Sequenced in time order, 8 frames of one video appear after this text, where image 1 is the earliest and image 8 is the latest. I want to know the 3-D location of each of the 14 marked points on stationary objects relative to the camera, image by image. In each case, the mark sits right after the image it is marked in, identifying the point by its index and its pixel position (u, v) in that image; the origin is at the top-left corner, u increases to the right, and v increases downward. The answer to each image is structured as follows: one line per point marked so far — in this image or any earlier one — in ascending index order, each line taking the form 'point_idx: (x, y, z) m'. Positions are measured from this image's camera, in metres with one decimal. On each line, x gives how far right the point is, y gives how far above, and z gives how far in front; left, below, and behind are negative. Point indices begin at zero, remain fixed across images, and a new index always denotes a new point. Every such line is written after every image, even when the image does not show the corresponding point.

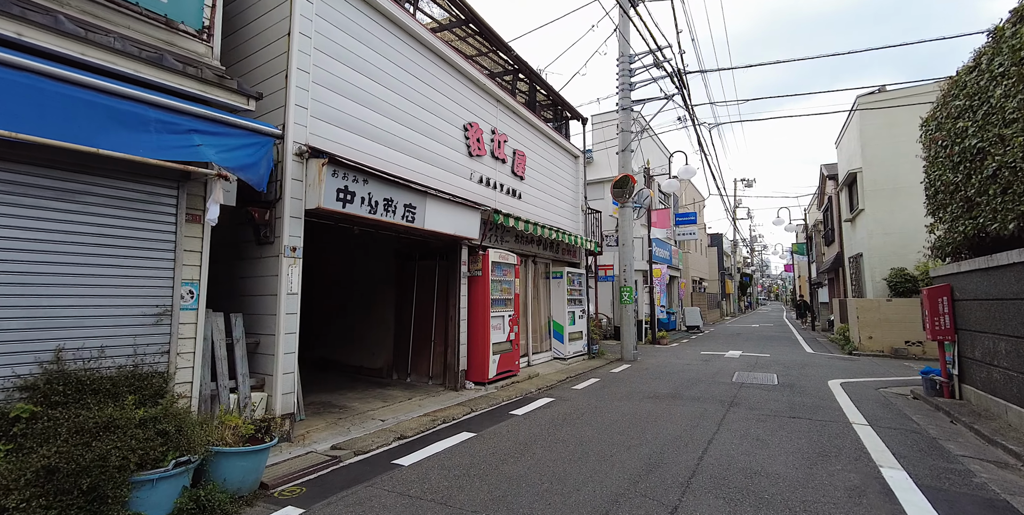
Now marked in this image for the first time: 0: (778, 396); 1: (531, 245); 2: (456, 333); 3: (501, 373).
0: (+4.3, -2.3, +7.5) m
1: (+0.4, +0.3, +9.8) m
2: (-0.9, -1.2, +7.4) m
3: (-0.2, -2.0, +7.9) m
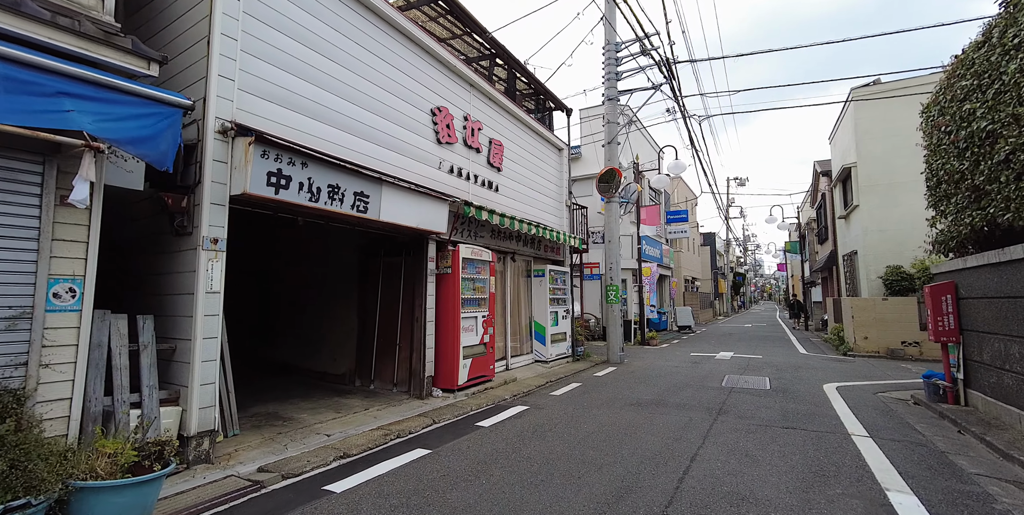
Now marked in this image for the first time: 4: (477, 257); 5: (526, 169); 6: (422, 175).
0: (+3.9, -2.2, +6.9) m
1: (0.0, +0.3, +9.2) m
2: (-1.3, -1.2, +6.8) m
3: (-0.6, -1.9, +7.4) m
4: (-0.6, 0.0, +7.6) m
5: (+0.3, +1.9, +10.1) m
6: (-1.4, +1.2, +6.8) m
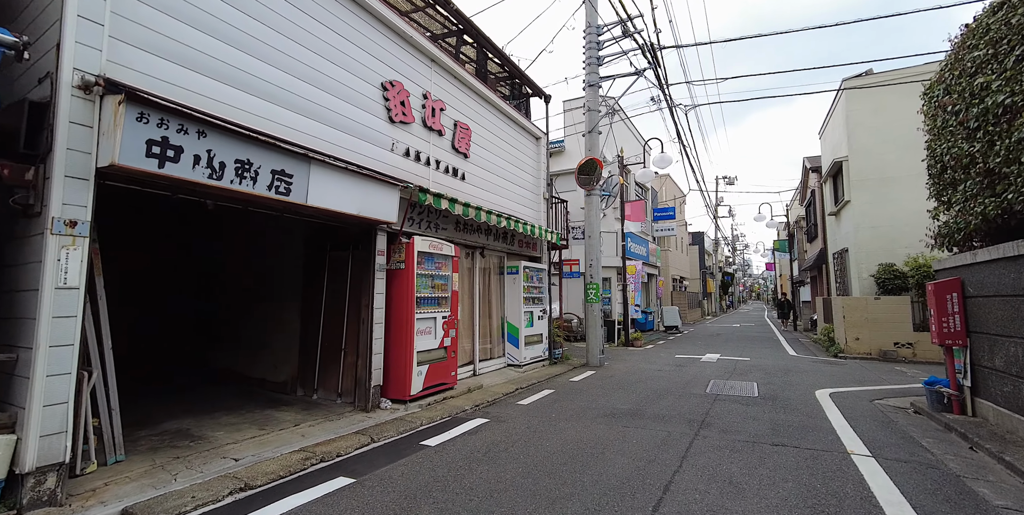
0: (+3.4, -2.1, +6.3) m
1: (-0.6, +0.4, +8.5) m
2: (-1.9, -1.1, +6.0) m
3: (-1.2, -1.8, +6.6) m
4: (-1.1, +0.1, +6.8) m
5: (-0.3, +2.0, +9.4) m
6: (-1.9, +1.3, +6.0) m
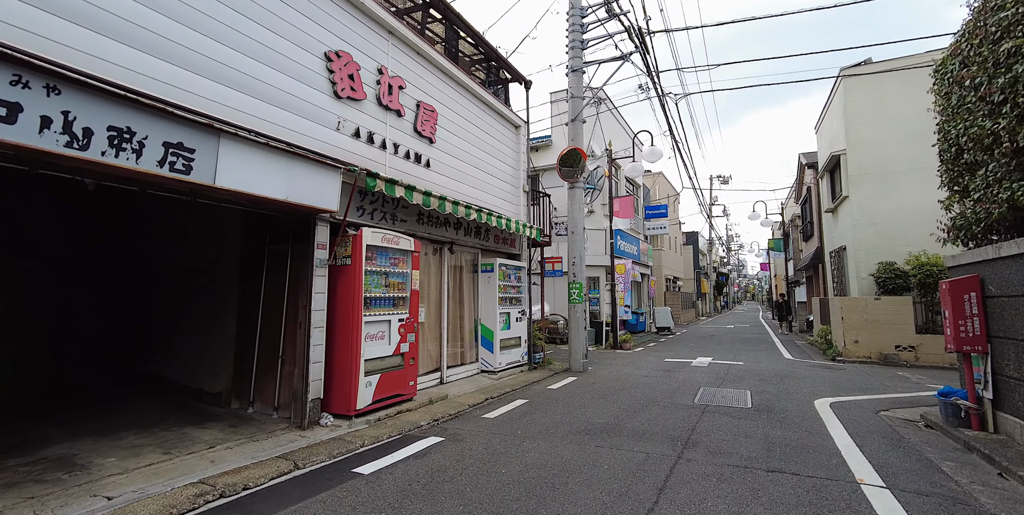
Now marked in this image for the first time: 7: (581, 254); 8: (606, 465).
0: (+2.9, -2.1, +5.5) m
1: (-1.1, +0.5, +7.7) m
2: (-2.3, -1.0, +5.2) m
3: (-1.6, -1.8, +5.8) m
4: (-1.6, +0.2, +6.0) m
5: (-0.8, +2.1, +8.6) m
6: (-2.4, +1.4, +5.2) m
7: (+1.6, +0.1, +10.6) m
8: (+0.9, -2.0, +4.3) m
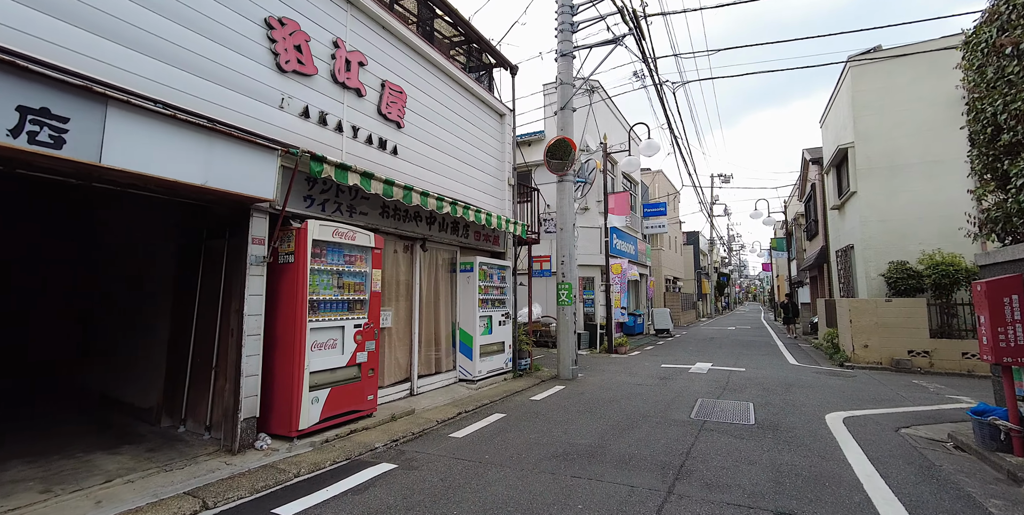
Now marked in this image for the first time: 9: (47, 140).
0: (+2.6, -2.0, +4.8) m
1: (-1.5, +0.5, +7.0) m
2: (-2.7, -1.0, +4.5) m
3: (-2.0, -1.7, +5.1) m
4: (-1.9, +0.2, +5.3) m
5: (-1.1, +2.1, +7.9) m
6: (-2.7, +1.4, +4.5) m
7: (+1.3, +0.1, +9.9) m
8: (+0.5, -1.9, +3.6) m
9: (-3.0, +0.8, +3.0) m
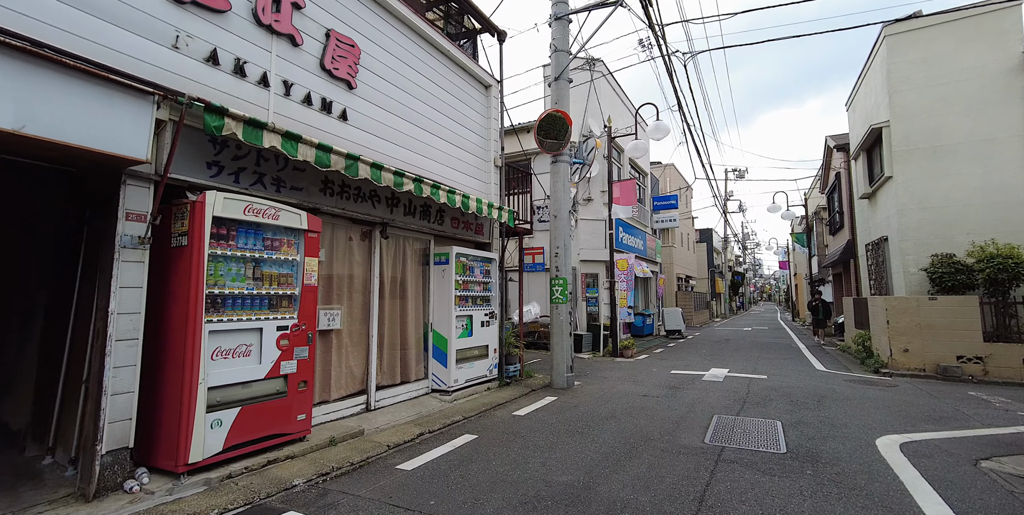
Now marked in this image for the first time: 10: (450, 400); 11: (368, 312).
0: (+2.2, -1.9, +3.6) m
1: (-1.8, +0.7, +5.9) m
2: (-3.0, -0.8, +3.4) m
3: (-2.3, -1.6, +4.0) m
4: (-2.3, +0.4, +4.2) m
5: (-1.4, +2.3, +6.8) m
6: (-3.1, +1.6, +3.4) m
7: (+1.0, +0.3, +8.7) m
8: (+0.2, -1.8, +2.4) m
9: (-3.4, +0.9, +1.9) m
10: (-0.9, -2.0, +6.7) m
11: (-1.8, -0.7, +5.9) m
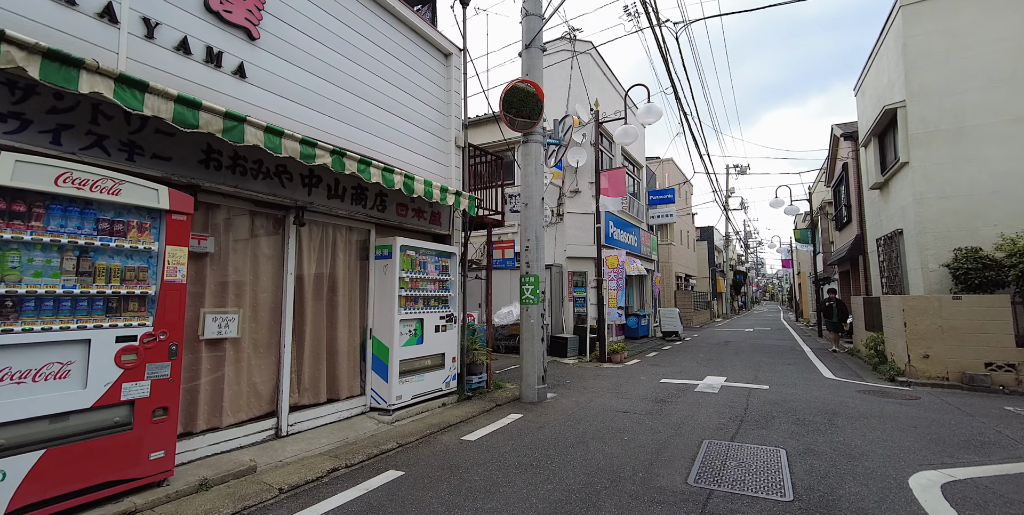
0: (+1.6, -1.8, +2.5) m
1: (-2.3, +0.8, +4.8) m
2: (-3.6, -0.7, +2.4) m
3: (-2.9, -1.5, +2.9) m
4: (-2.9, +0.4, +3.1) m
5: (-2.0, +2.4, +5.7) m
6: (-3.7, +1.7, +2.3) m
7: (+0.5, +0.4, +7.6) m
8: (-0.4, -1.7, +1.3) m
9: (-4.1, +1.0, +0.8) m
10: (-1.5, -2.0, +5.6) m
11: (-2.4, -0.6, +4.8) m
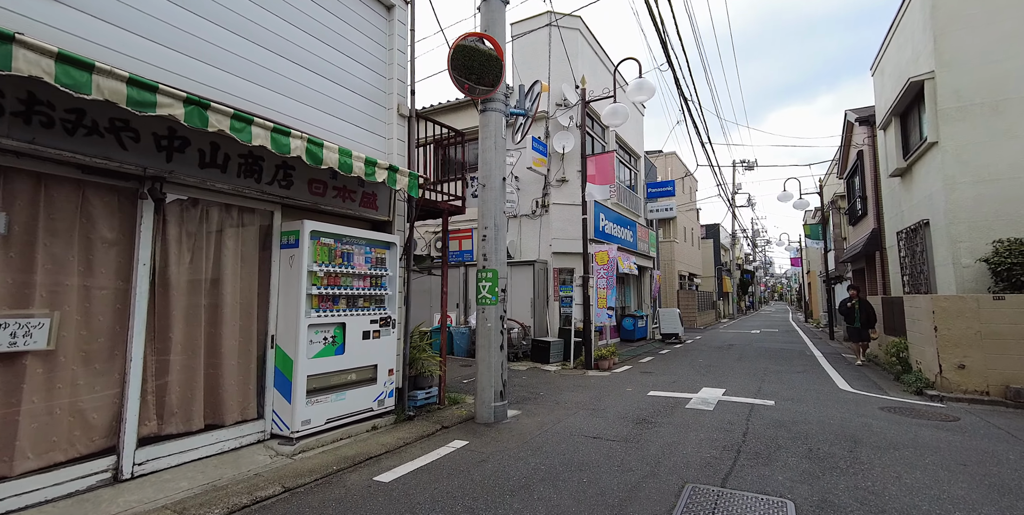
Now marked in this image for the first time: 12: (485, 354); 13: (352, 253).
0: (+0.9, -1.7, +1.3) m
1: (-3.0, +0.9, +3.6) m
2: (-4.3, -0.6, +1.2) m
3: (-3.6, -1.4, +1.8) m
4: (-3.6, +0.5, +2.0) m
5: (-2.6, +2.5, +4.5) m
6: (-4.4, +1.8, +1.2) m
7: (-0.2, +0.5, +6.4) m
8: (-1.1, -1.6, +0.2) m
9: (-4.8, +1.1, -0.3) m
10: (-2.1, -1.8, +4.4) m
11: (-3.1, -0.5, +3.7) m
12: (-0.3, -1.3, +6.2) m
13: (-1.8, +0.1, +5.3) m
